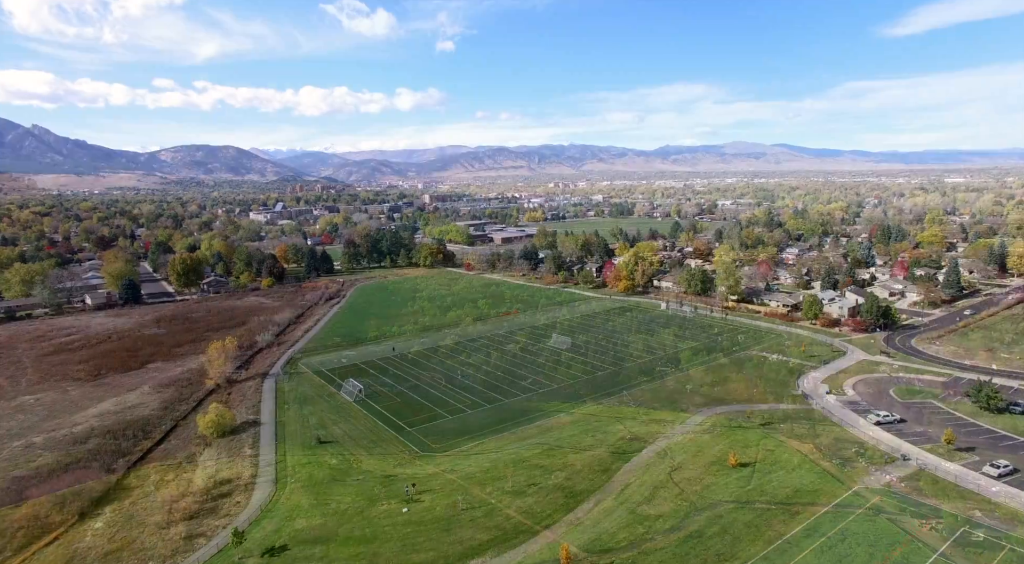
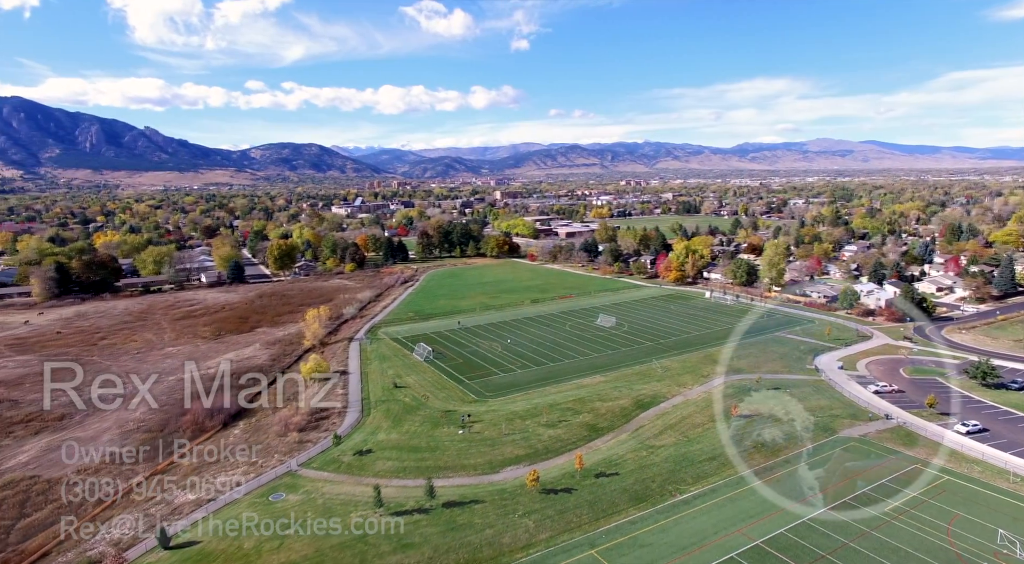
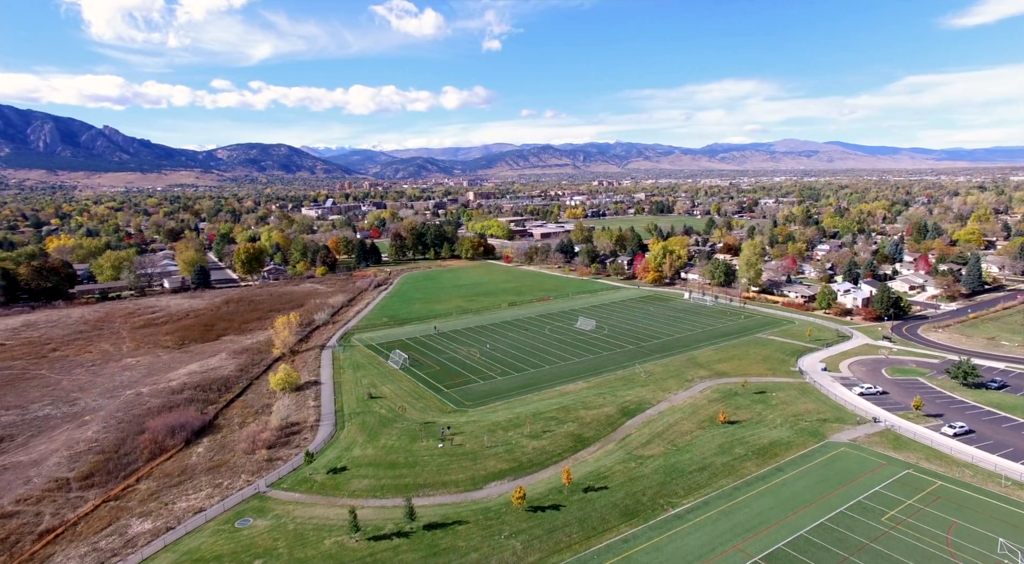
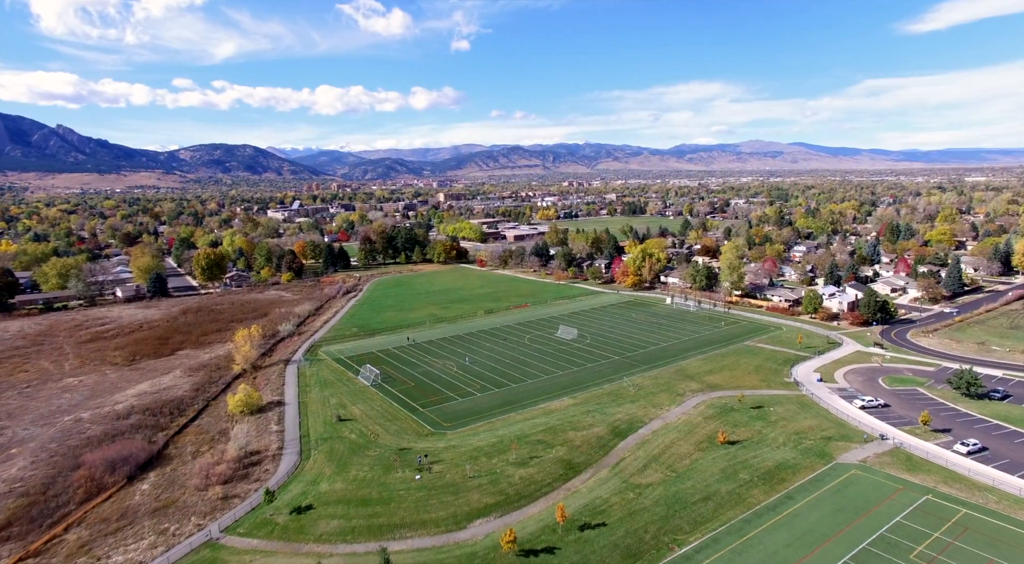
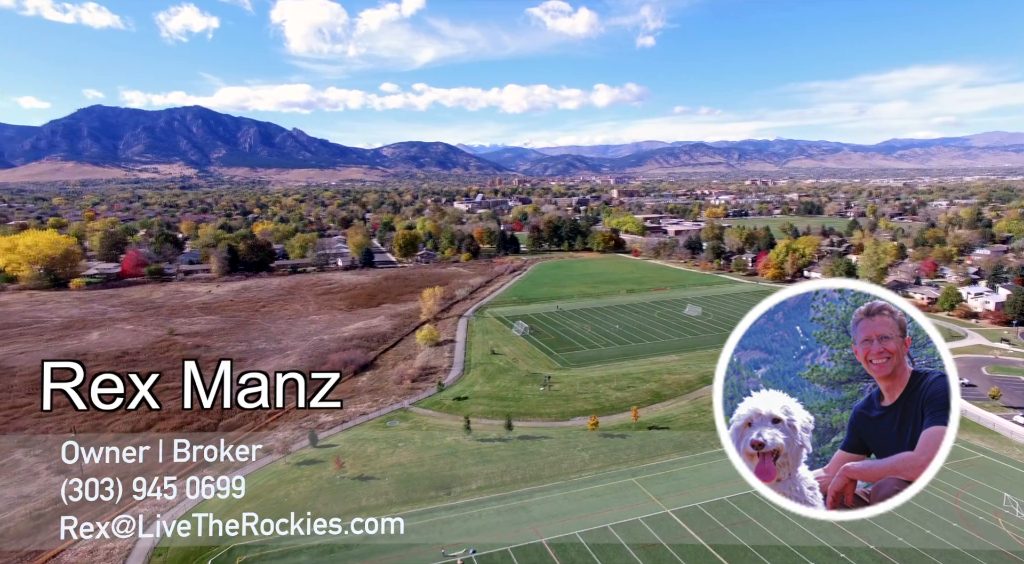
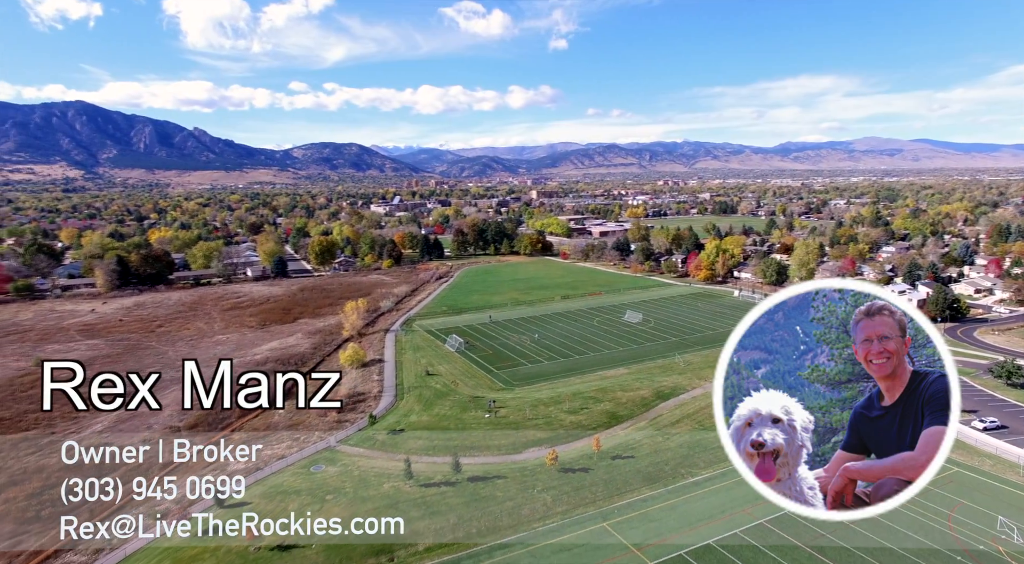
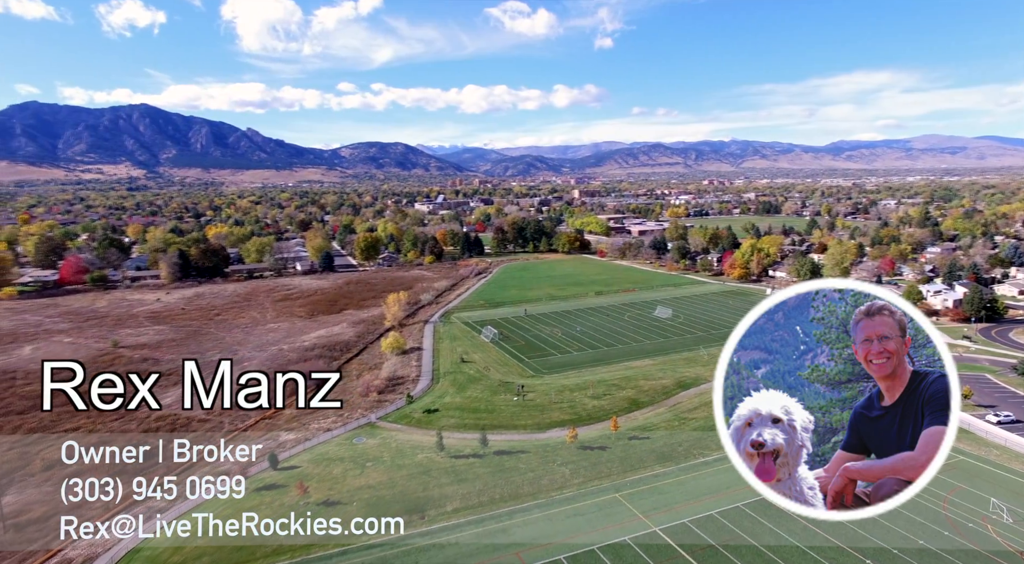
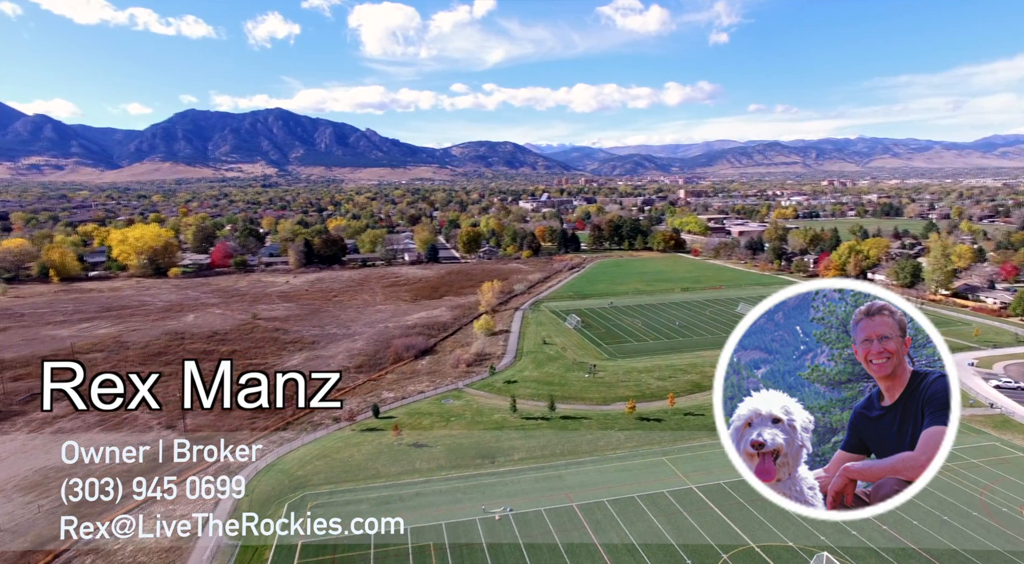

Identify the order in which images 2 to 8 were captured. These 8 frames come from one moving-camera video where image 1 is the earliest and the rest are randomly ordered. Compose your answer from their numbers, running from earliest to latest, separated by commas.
4, 3, 2, 6, 7, 5, 8
